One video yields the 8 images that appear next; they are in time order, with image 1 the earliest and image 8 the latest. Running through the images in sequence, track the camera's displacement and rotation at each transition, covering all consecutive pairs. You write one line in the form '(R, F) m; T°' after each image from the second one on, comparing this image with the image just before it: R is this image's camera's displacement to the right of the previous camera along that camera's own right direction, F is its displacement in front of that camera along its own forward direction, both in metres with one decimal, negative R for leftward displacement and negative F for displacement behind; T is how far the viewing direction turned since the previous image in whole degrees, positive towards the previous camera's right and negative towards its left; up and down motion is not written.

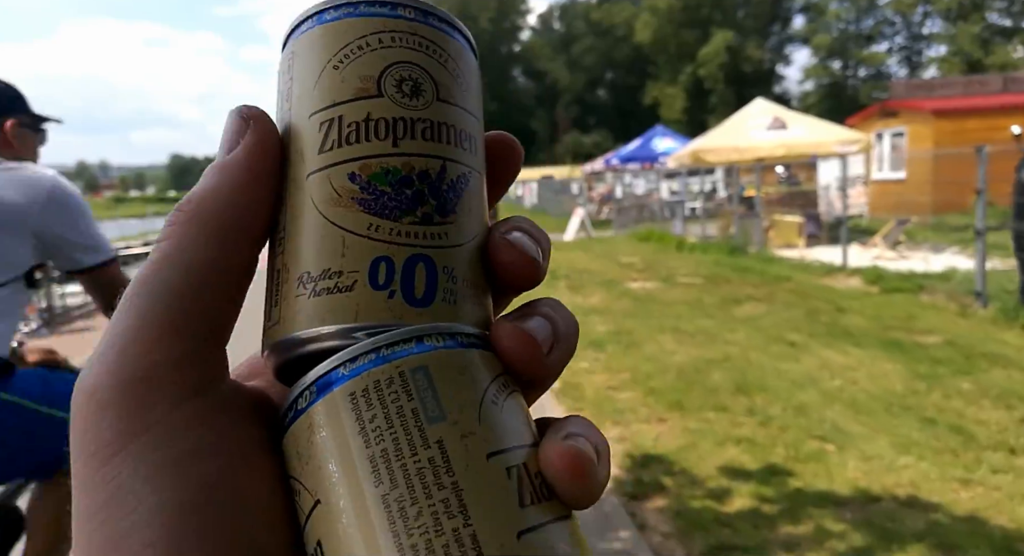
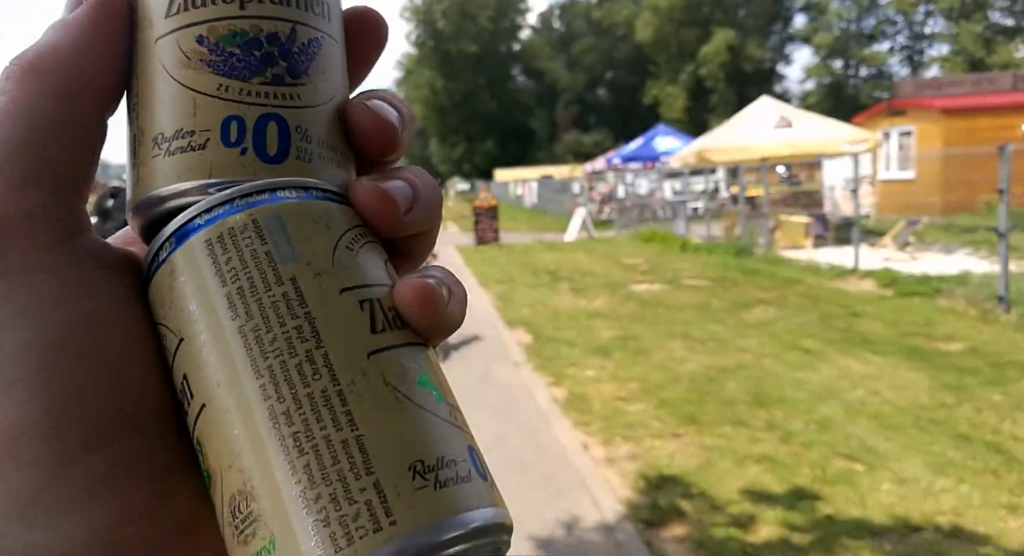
(0.0, +0.3) m; 0°
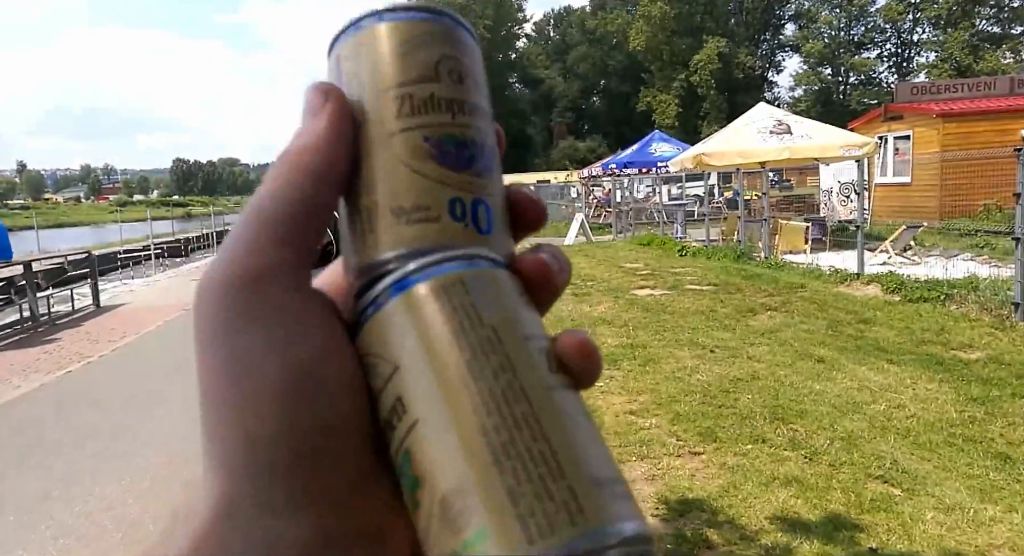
(-0.1, +0.3) m; +1°
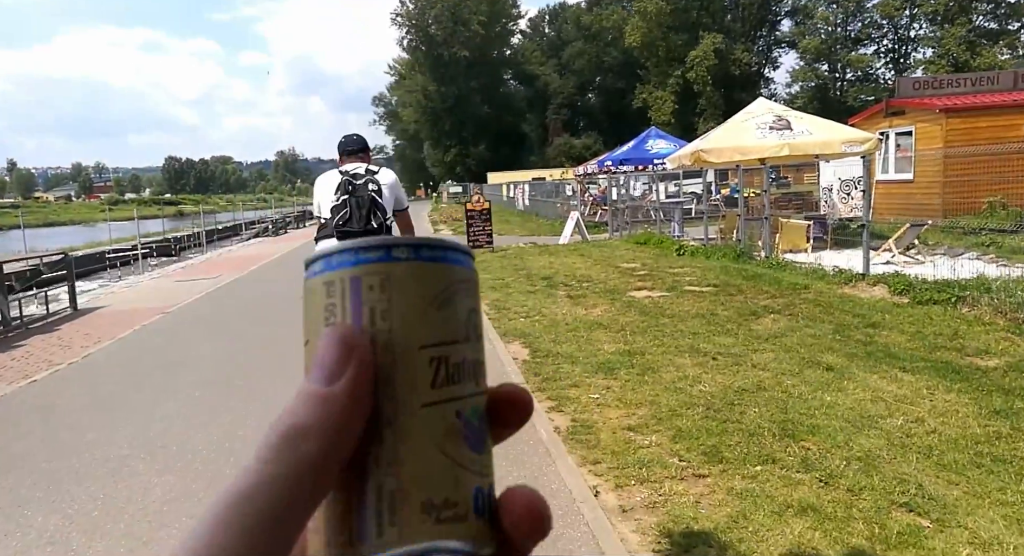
(+0.1, +0.4) m; 0°
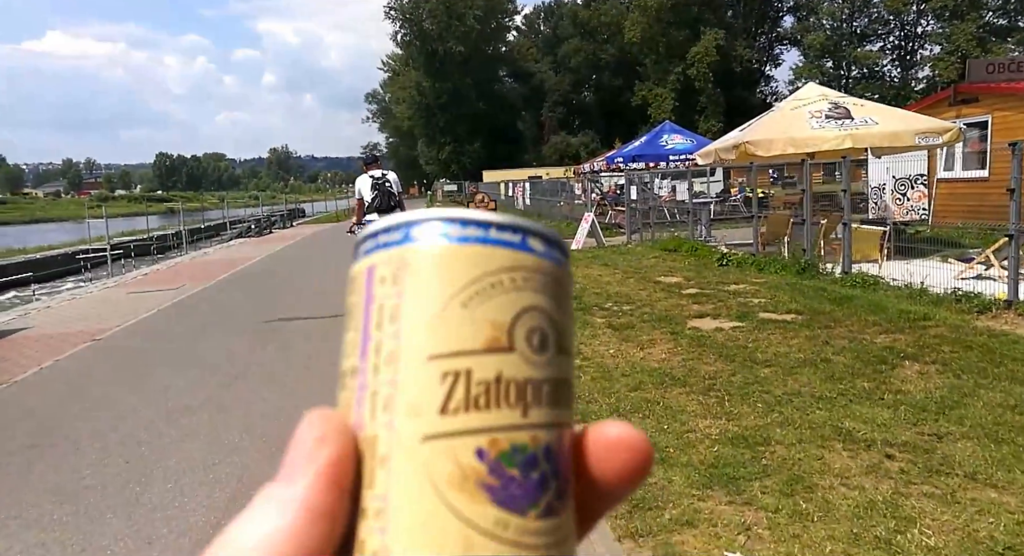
(-0.3, +2.4) m; +1°
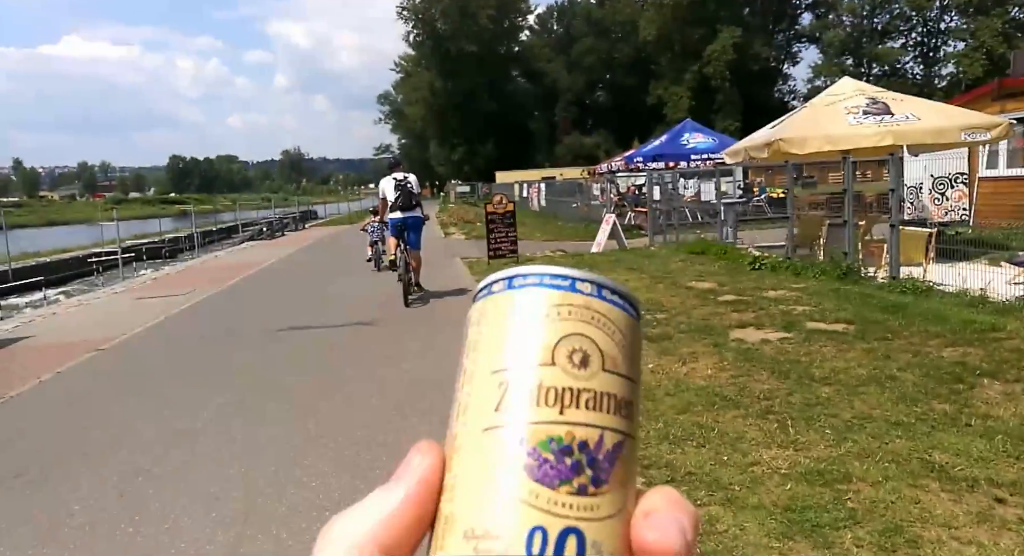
(-0.1, +0.5) m; -1°
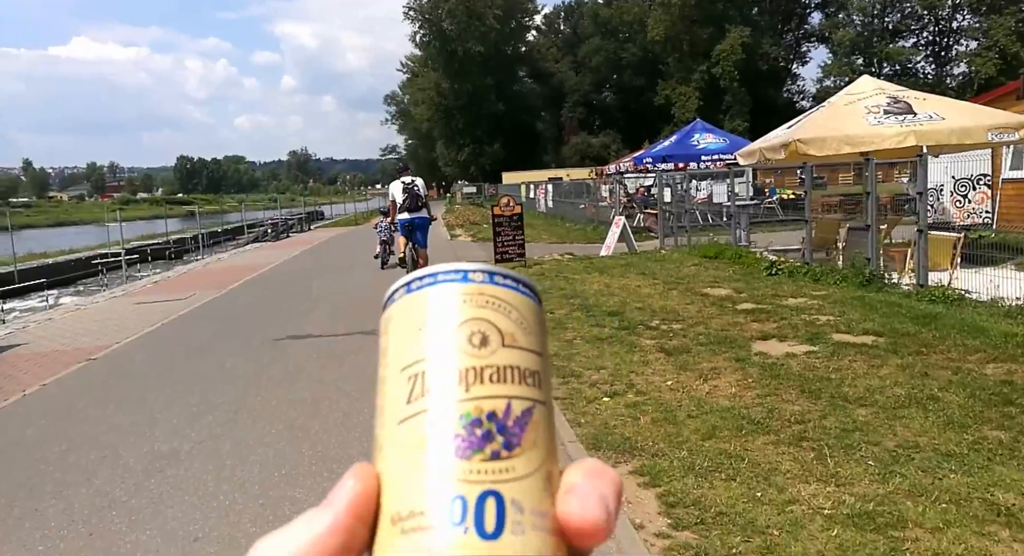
(0.0, +0.4) m; 0°
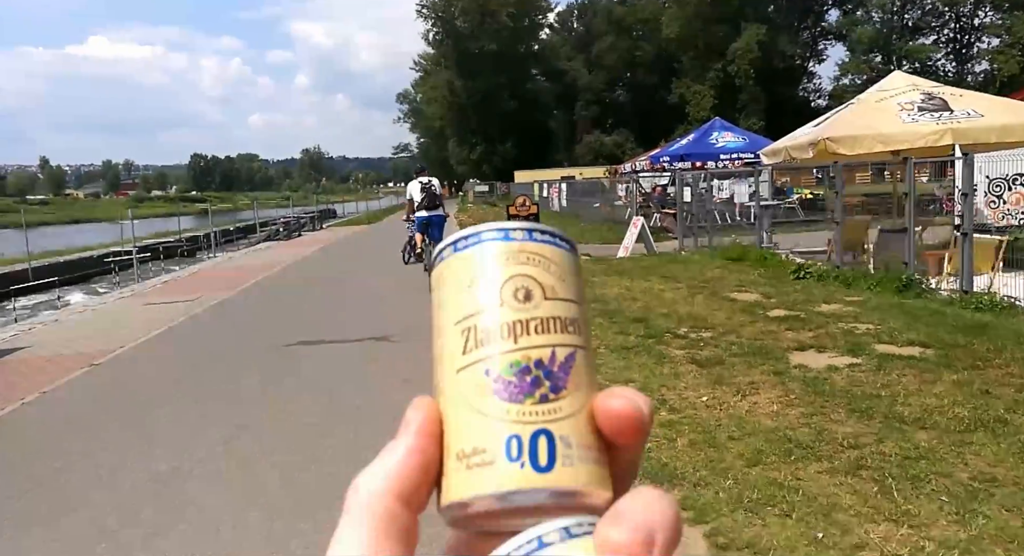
(-0.1, +0.4) m; -1°
